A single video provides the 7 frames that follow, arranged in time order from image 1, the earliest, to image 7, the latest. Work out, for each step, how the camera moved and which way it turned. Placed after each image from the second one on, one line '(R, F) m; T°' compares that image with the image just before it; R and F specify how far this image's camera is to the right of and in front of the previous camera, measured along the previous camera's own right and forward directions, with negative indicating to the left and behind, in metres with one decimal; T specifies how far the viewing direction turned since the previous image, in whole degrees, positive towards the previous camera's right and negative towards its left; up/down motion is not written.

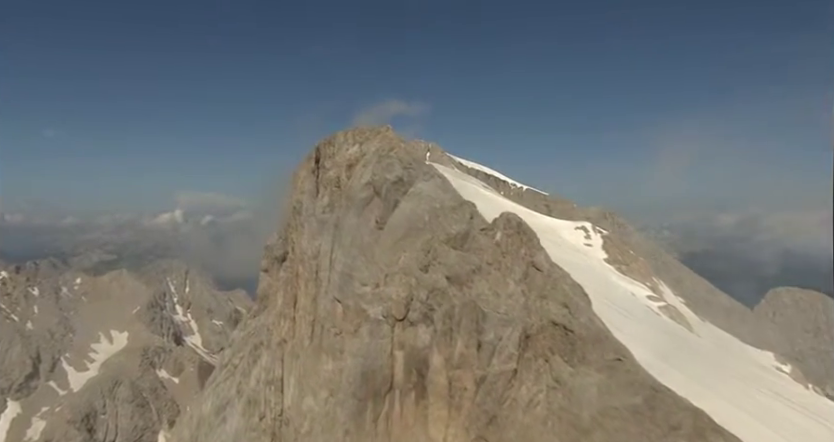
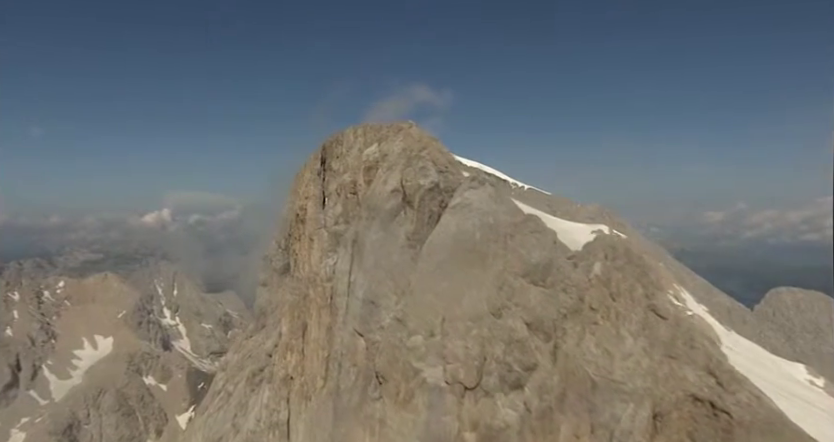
(-3.9, +10.0) m; +1°
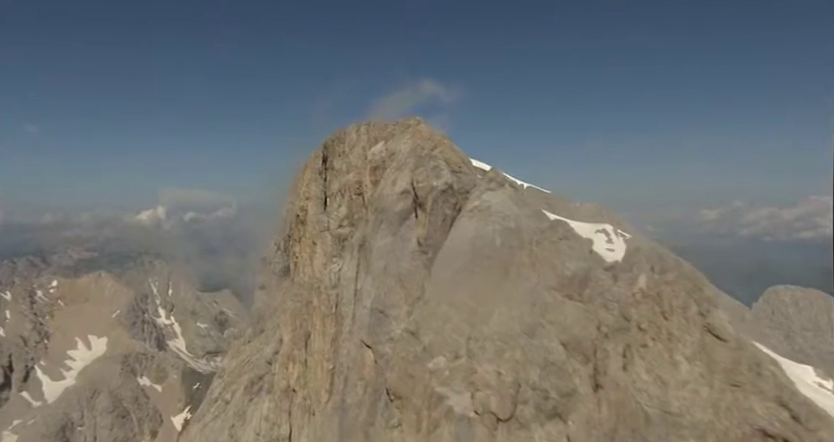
(-1.2, +3.1) m; 0°
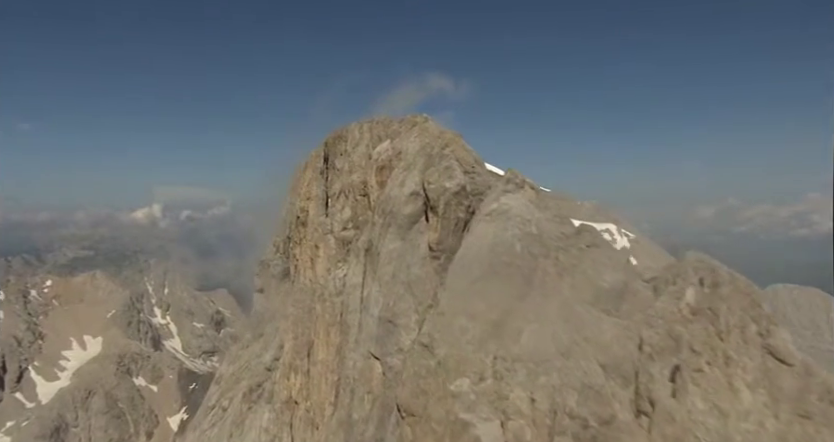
(-1.0, +2.5) m; 0°
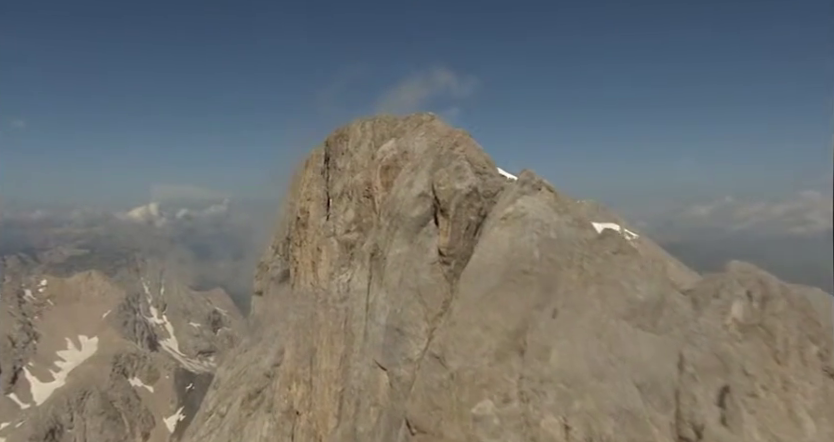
(-0.8, +2.0) m; 0°
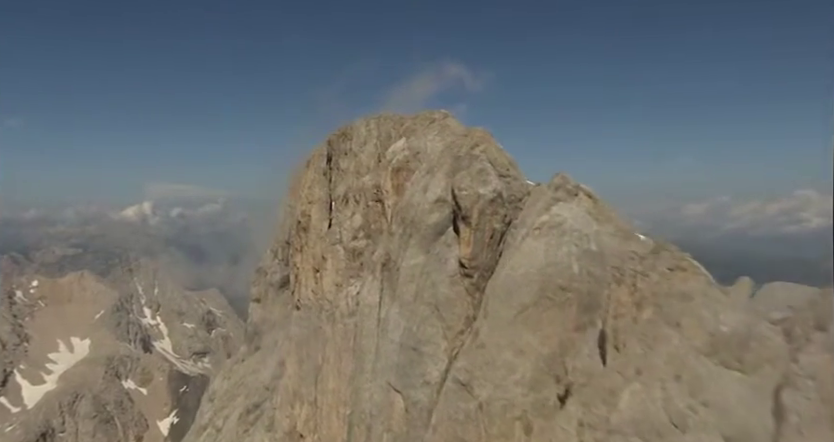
(-1.4, +3.6) m; 0°
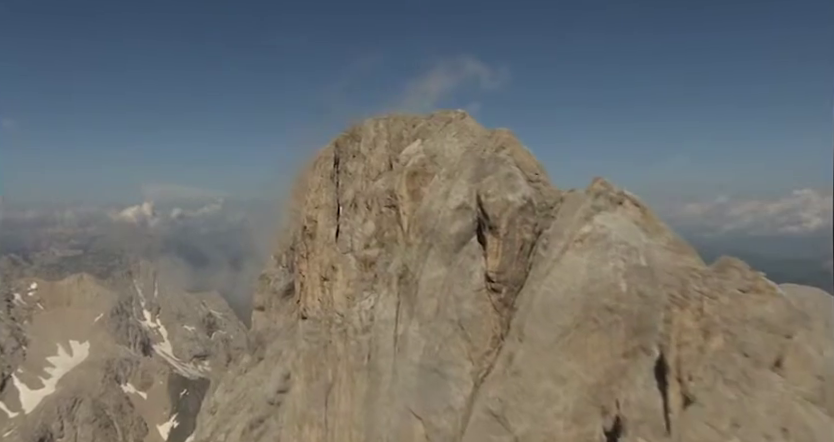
(-1.2, +3.0) m; 0°
